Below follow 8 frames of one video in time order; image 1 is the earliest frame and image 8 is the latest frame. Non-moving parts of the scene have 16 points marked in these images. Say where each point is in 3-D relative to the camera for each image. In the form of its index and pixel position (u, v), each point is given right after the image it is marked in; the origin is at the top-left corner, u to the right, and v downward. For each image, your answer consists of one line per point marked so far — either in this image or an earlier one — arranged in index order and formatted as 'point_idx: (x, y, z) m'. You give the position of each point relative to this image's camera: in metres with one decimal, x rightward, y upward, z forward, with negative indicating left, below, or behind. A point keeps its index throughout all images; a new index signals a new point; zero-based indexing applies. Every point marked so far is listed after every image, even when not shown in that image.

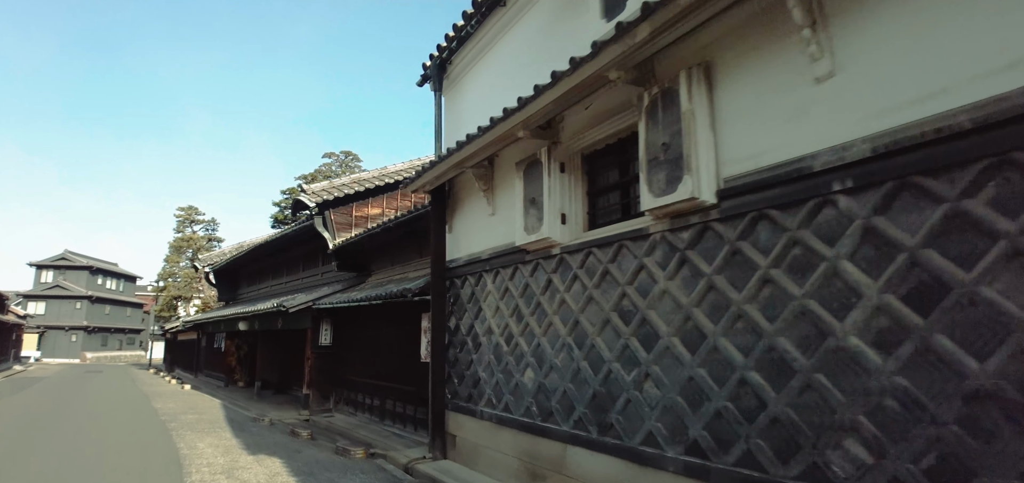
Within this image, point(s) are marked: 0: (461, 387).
0: (-0.9, -2.2, +7.8) m
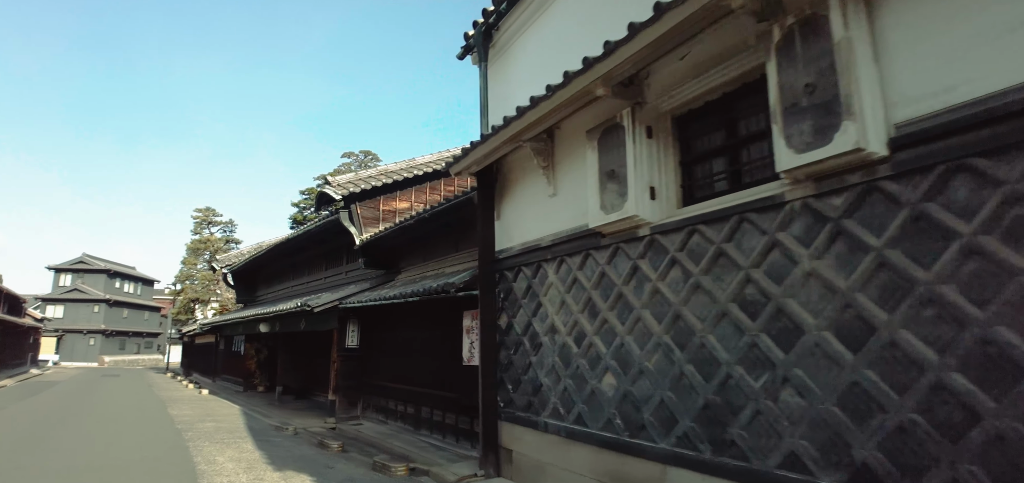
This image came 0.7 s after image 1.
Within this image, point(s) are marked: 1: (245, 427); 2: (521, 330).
0: (0.0, -2.0, +6.7) m
1: (-5.4, -3.6, +10.2) m
2: (+0.1, -1.2, +6.7) m
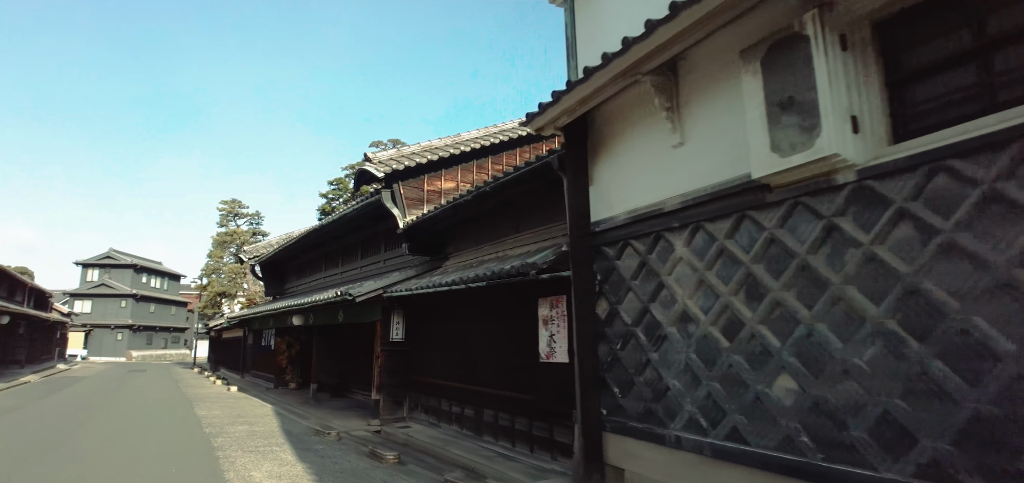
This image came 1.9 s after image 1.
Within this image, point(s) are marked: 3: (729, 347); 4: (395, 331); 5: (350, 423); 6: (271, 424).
0: (+1.2, -1.6, +5.3) m
1: (-4.1, -3.3, +9.0) m
2: (+1.2, -0.8, +5.3) m
3: (+1.9, -0.9, +4.5) m
4: (-2.3, -1.7, +9.7) m
5: (-3.1, -3.4, +9.7) m
6: (-4.5, -3.3, +9.5) m
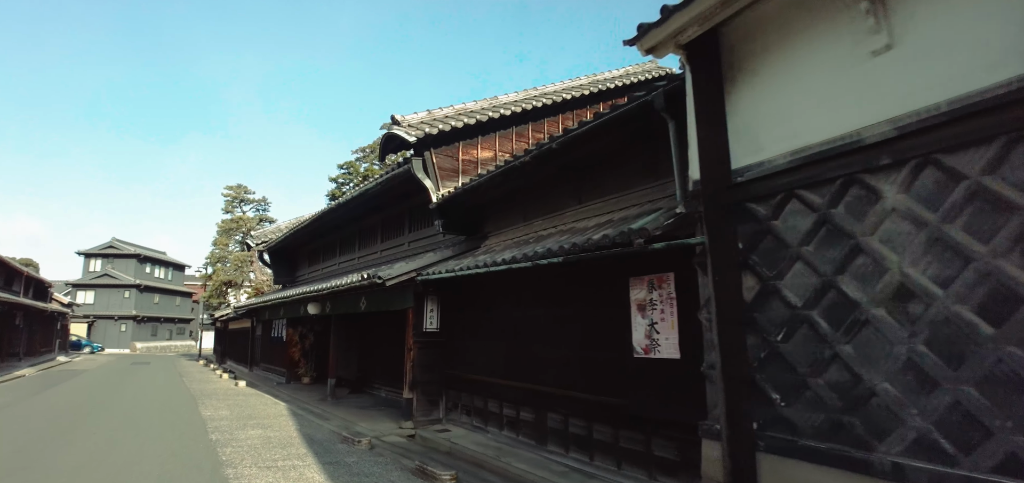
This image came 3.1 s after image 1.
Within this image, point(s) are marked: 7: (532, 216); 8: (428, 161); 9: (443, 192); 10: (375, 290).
0: (+2.1, -1.2, +3.8) m
1: (-3.2, -2.8, +7.6) m
2: (+2.2, -0.4, +3.8) m
3: (+2.8, -0.5, +3.0) m
4: (-1.4, -1.3, +8.2) m
5: (-2.2, -3.0, +8.3) m
6: (-3.6, -2.9, +8.1) m
7: (+0.3, +0.4, +7.9) m
8: (-1.5, +1.4, +8.8) m
9: (-1.2, +0.8, +8.7) m
10: (-2.4, -0.9, +9.0) m
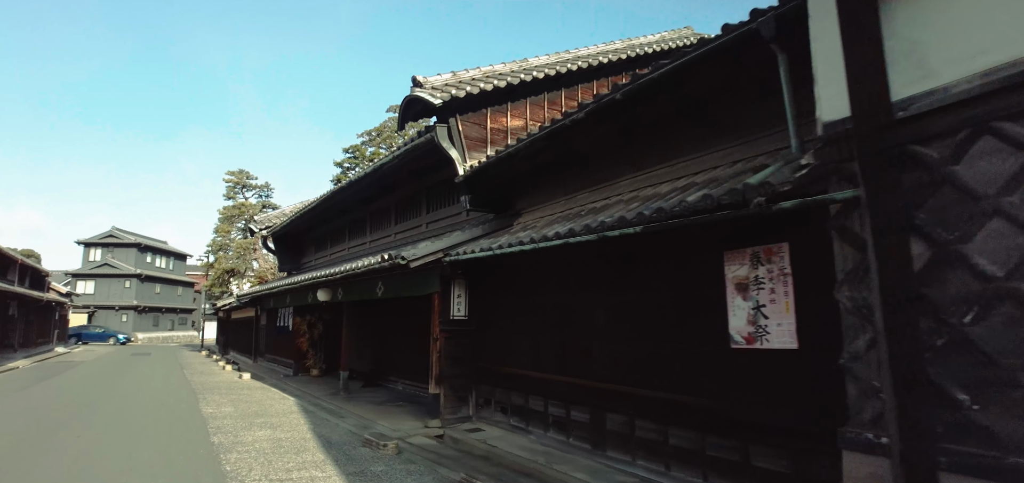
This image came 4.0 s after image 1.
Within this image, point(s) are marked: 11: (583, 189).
0: (+2.7, -1.0, +2.8) m
1: (-2.6, -2.5, +6.6) m
2: (+2.7, -0.1, +2.9) m
3: (+3.4, -0.3, +2.0) m
4: (-0.8, -0.9, +7.3) m
5: (-1.6, -2.6, +7.3) m
6: (-3.0, -2.5, +7.1) m
7: (+0.9, +0.7, +6.9) m
8: (-0.9, +1.7, +7.8) m
9: (-0.6, +1.2, +7.7) m
10: (-1.8, -0.5, +8.0) m
11: (+1.0, +0.7, +6.8) m
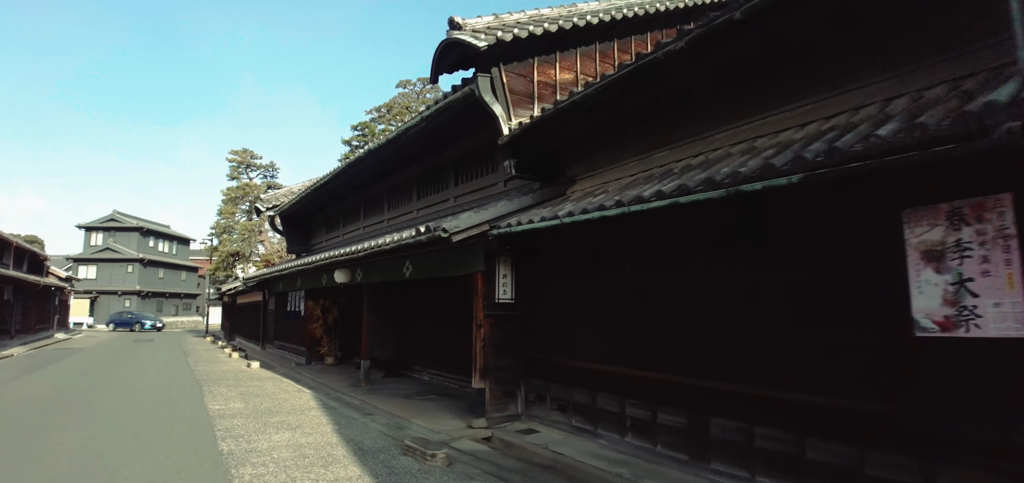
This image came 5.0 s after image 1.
0: (+3.3, -0.7, +1.8) m
1: (-1.9, -2.1, +5.6) m
2: (+3.4, +0.1, +1.8) m
3: (+4.0, 0.0, +0.9) m
4: (-0.1, -0.6, +6.2) m
5: (-0.9, -2.2, +6.3) m
6: (-2.3, -2.2, +6.1) m
7: (+1.6, +1.1, +5.8) m
8: (-0.2, +2.1, +6.7) m
9: (0.0, +1.5, +6.6) m
10: (-1.1, -0.1, +6.9) m
11: (+1.6, +1.1, +5.7) m
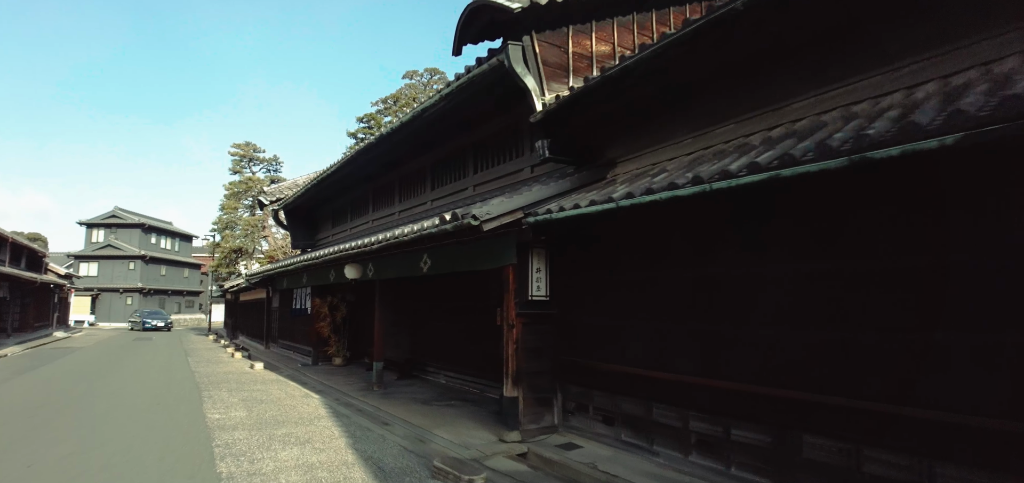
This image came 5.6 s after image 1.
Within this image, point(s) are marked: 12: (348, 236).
0: (+3.7, -0.6, +1.1) m
1: (-1.5, -2.0, +5.0) m
2: (+3.7, +0.2, +1.0) m
3: (+4.4, 0.0, +0.2) m
4: (+0.3, -0.5, +5.5) m
5: (-0.5, -2.1, +5.7) m
6: (-1.9, -2.1, +5.5) m
7: (+2.0, +1.2, +5.1) m
8: (+0.2, +2.2, +6.0) m
9: (+0.4, +1.7, +5.9) m
10: (-0.8, 0.0, +6.3) m
11: (+2.0, +1.2, +5.0) m
12: (-4.3, +0.2, +13.3) m
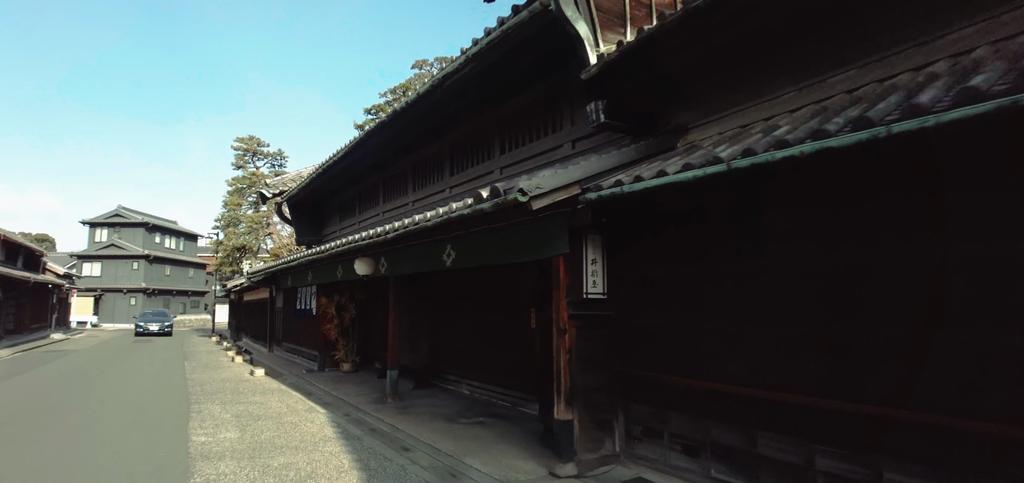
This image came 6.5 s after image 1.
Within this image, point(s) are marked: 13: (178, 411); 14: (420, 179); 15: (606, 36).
0: (+4.0, -0.5, 0.0) m
1: (-1.1, -1.9, +3.9) m
2: (+4.1, +0.4, 0.0) m
3: (+4.7, +0.2, -0.9) m
4: (+0.7, -0.3, +4.5) m
5: (-0.1, -2.0, +4.6) m
6: (-1.5, -1.9, +4.4) m
7: (+2.4, +1.3, +4.0) m
8: (+0.6, +2.4, +4.9) m
9: (+0.8, +1.8, +4.8) m
10: (-0.3, +0.1, +5.2) m
11: (+2.4, +1.3, +4.0) m
12: (-3.8, +0.3, +12.3) m
13: (-4.8, -2.7, +7.4) m
14: (-1.7, +1.2, +9.7) m
15: (+0.8, +2.0, +5.2) m
